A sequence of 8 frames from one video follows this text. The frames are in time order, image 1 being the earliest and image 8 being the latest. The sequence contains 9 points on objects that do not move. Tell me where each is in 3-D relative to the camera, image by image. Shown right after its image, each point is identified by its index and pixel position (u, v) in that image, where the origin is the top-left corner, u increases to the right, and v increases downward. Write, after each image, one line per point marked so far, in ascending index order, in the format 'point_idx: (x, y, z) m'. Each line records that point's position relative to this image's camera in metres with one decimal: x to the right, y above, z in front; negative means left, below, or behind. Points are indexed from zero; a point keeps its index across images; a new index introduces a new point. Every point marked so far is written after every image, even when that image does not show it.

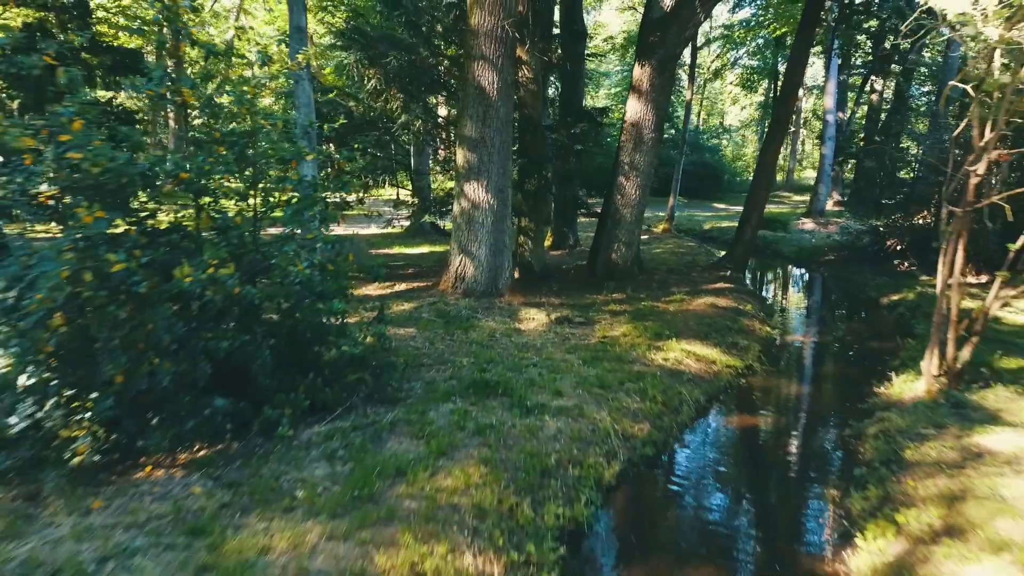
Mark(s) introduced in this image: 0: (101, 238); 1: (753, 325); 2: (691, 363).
0: (-2.2, +0.3, +4.9) m
1: (+2.9, -0.4, +10.8) m
2: (+1.7, -0.7, +8.5) m
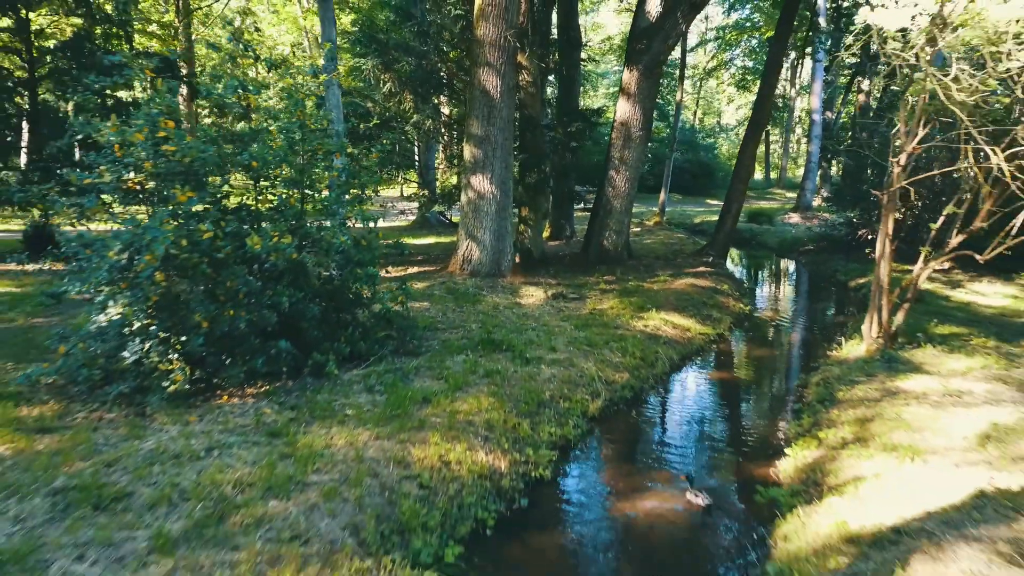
0: (-2.2, +0.5, +6.2) m
1: (+2.9, -0.2, +12.1) m
2: (+1.7, -0.4, +9.8) m
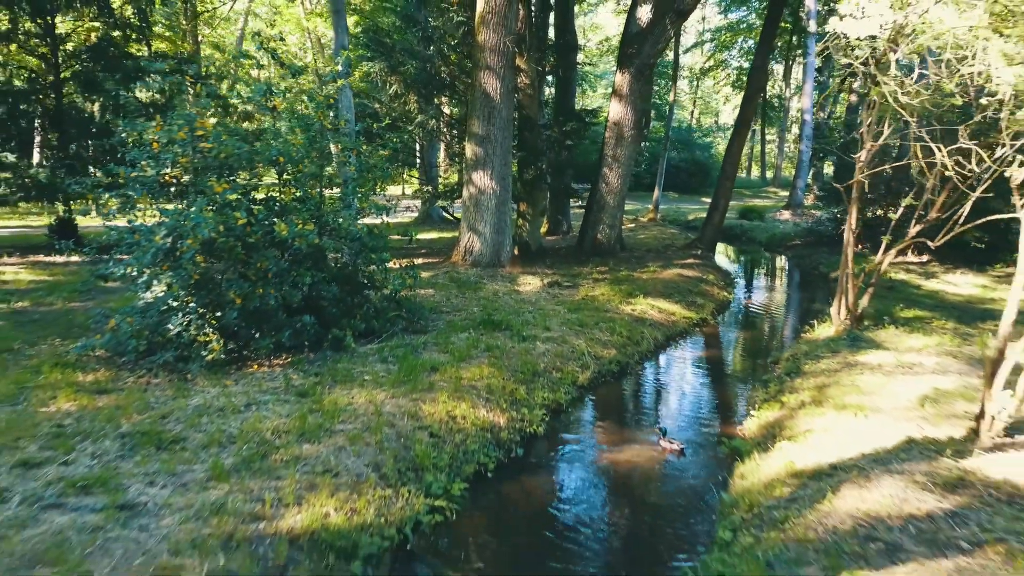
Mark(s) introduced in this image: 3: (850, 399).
0: (-2.2, +0.7, +7.0) m
1: (+2.9, 0.0, +12.9) m
2: (+1.7, -0.3, +10.6) m
3: (+2.5, -0.8, +6.7) m
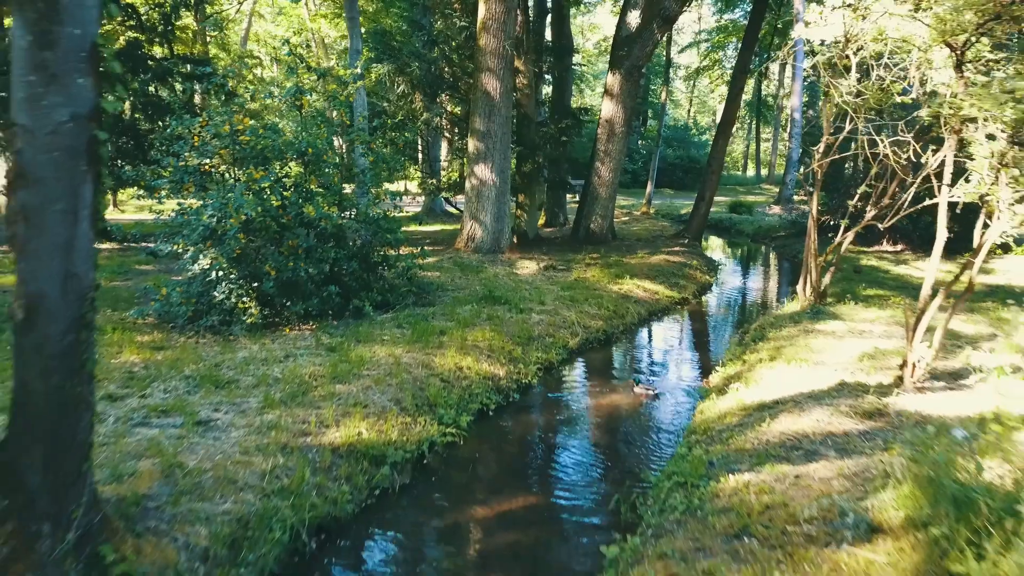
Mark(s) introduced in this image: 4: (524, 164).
0: (-2.3, +0.9, +8.1) m
1: (+2.8, +0.2, +14.0) m
2: (+1.7, -0.1, +11.6) m
3: (+2.5, -0.6, +7.7) m
4: (+0.2, +2.2, +16.0) m
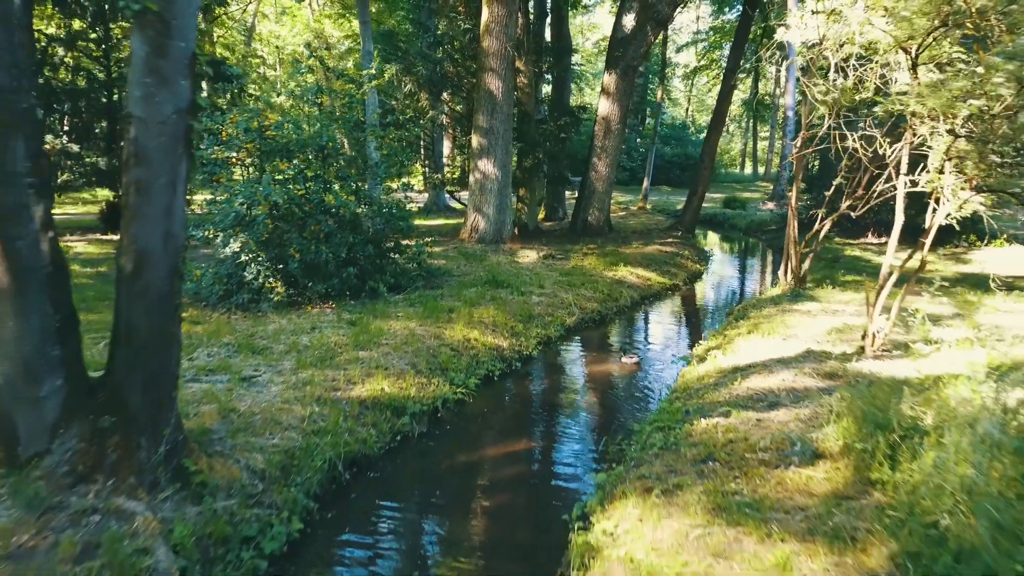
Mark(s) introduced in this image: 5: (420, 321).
0: (-2.2, +1.1, +8.9) m
1: (+2.9, +0.4, +14.8) m
2: (+1.7, +0.1, +12.4) m
3: (+2.5, -0.4, +8.5) m
4: (+0.2, +2.4, +16.8) m
5: (-0.8, -0.3, +8.2) m
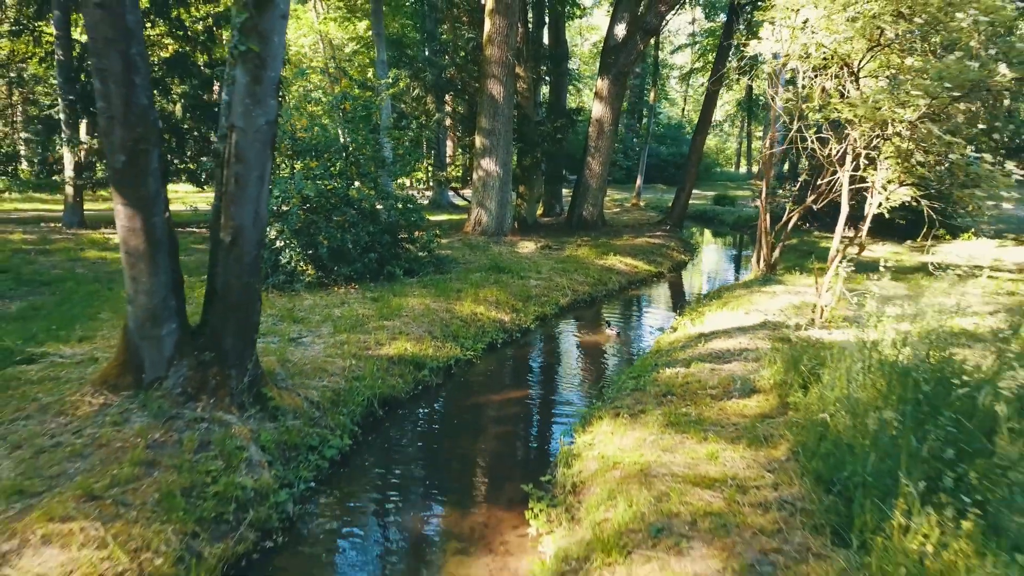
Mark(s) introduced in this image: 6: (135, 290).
0: (-2.2, +1.3, +10.2) m
1: (+2.9, +0.6, +16.1) m
2: (+1.7, +0.3, +13.7) m
3: (+2.5, -0.2, +9.8) m
4: (+0.2, +2.6, +18.1) m
5: (-0.8, -0.1, +9.5) m
6: (-2.1, 0.0, +4.9) m
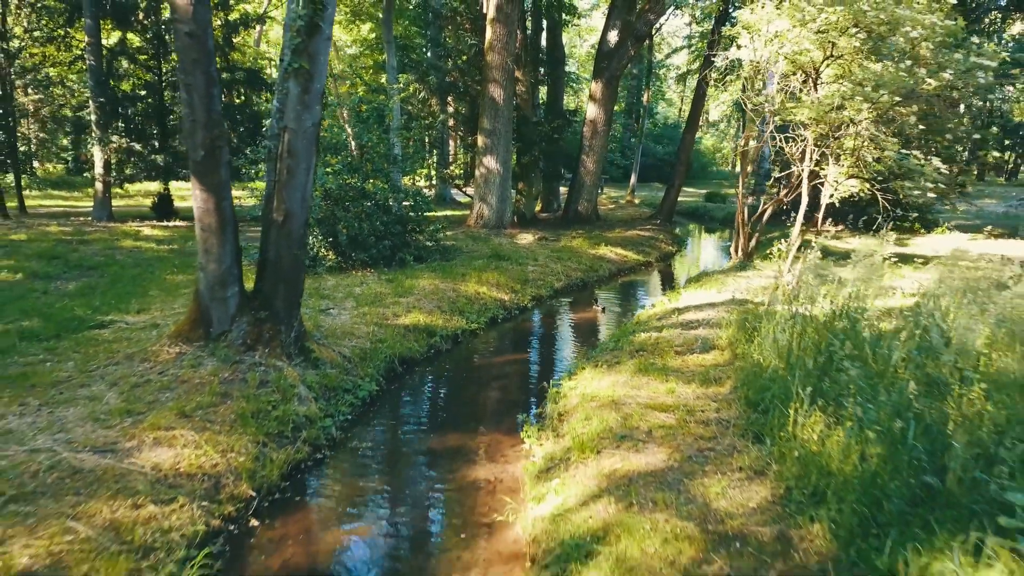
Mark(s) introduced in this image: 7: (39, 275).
0: (-2.2, +1.5, +11.4) m
1: (+2.9, +0.8, +17.3) m
2: (+1.7, +0.5, +14.9) m
3: (+2.5, 0.0, +11.0) m
4: (+0.2, +2.8, +19.3) m
5: (-0.9, +0.1, +10.7) m
6: (-2.1, +0.2, +6.1) m
7: (-5.6, +0.2, +10.7) m
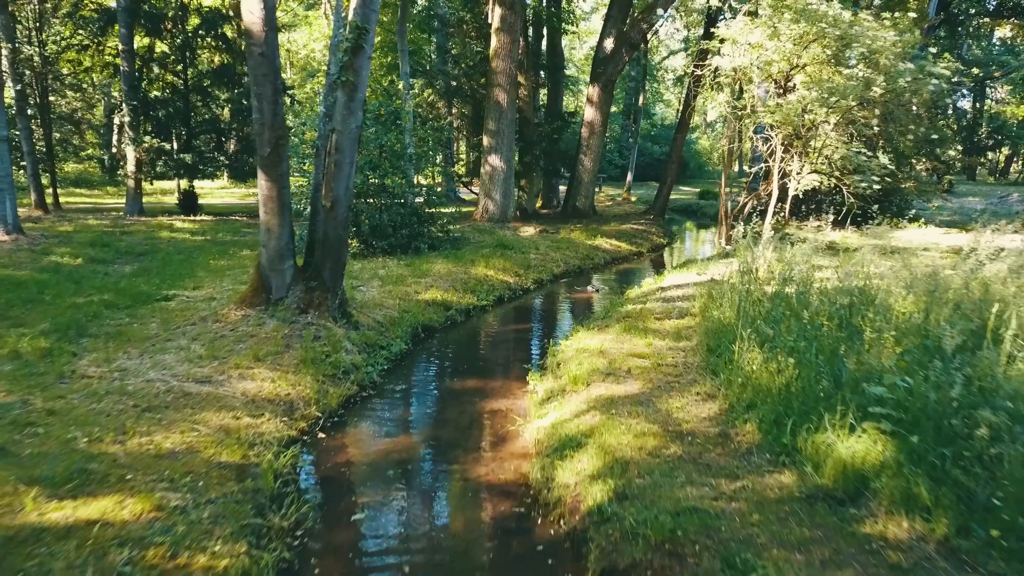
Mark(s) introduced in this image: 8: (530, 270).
0: (-2.2, +1.7, +12.8) m
1: (+2.9, +1.0, +18.6) m
2: (+1.7, +0.8, +16.3) m
3: (+2.6, +0.2, +12.4) m
4: (+0.3, +3.0, +20.7) m
5: (-0.8, +0.3, +12.1) m
6: (-2.0, +0.4, +7.5) m
7: (-5.6, +0.4, +12.1) m
8: (+0.2, +0.3, +13.0) m
